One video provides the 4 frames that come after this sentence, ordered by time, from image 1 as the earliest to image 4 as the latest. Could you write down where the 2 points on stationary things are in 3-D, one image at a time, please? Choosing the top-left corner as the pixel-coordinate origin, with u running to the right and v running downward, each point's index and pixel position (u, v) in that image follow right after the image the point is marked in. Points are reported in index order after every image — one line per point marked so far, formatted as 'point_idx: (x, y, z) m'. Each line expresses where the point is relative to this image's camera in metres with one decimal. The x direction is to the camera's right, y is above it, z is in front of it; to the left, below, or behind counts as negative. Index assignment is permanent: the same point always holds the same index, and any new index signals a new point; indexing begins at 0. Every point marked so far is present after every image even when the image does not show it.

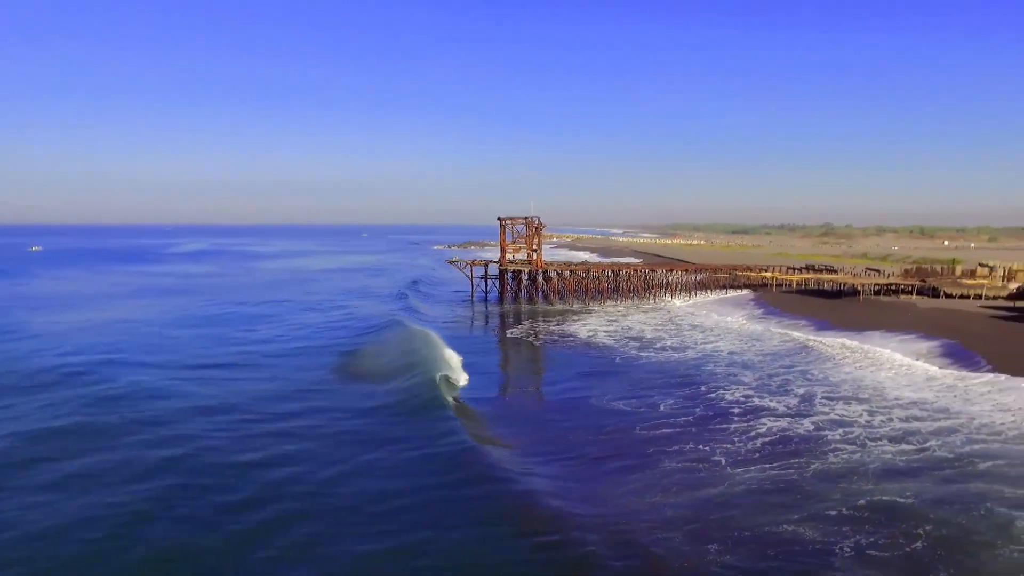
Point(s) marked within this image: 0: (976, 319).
0: (+13.0, -0.9, +18.6) m
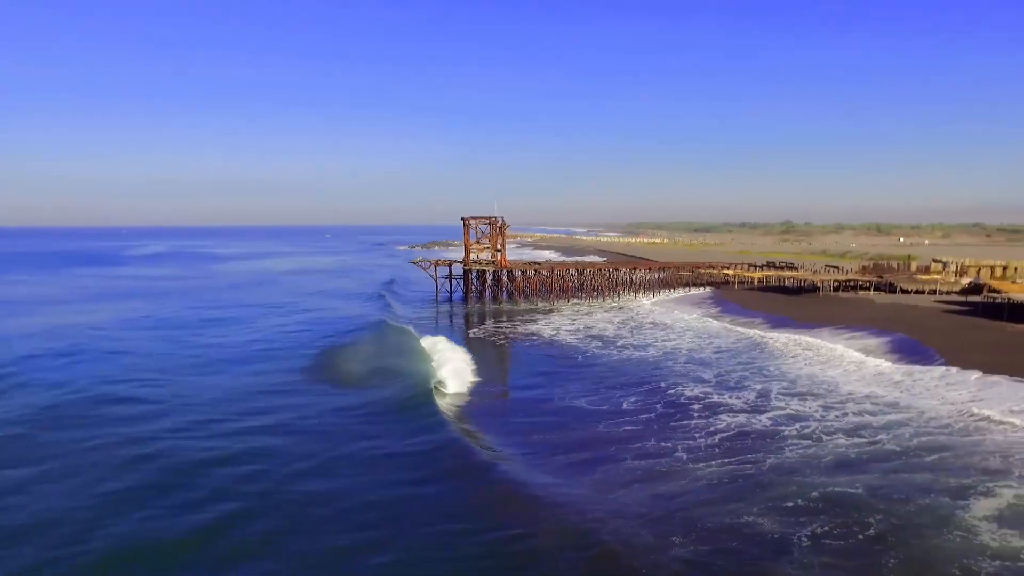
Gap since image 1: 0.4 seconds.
0: (+12.0, -0.7, +19.0) m
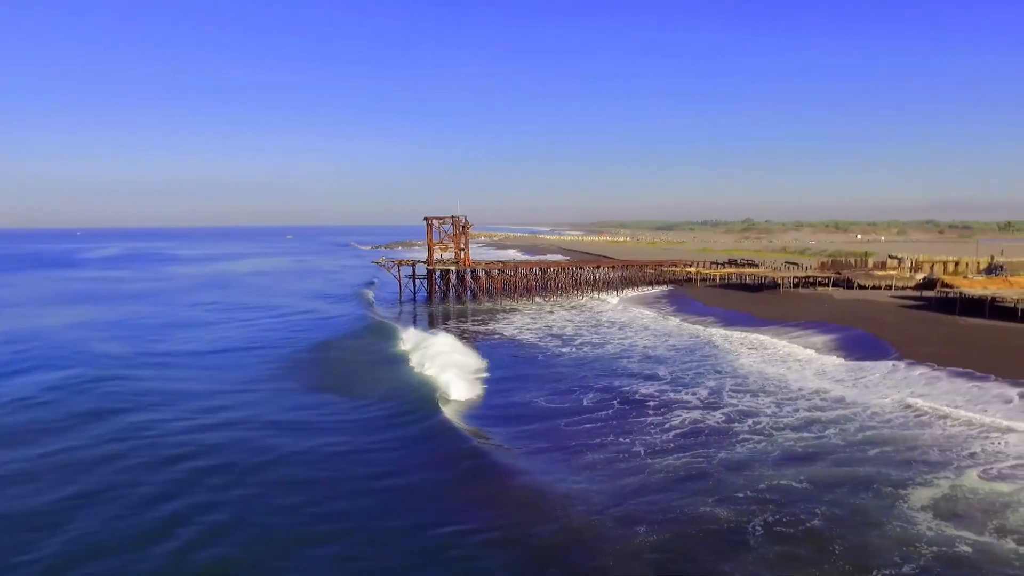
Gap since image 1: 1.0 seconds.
0: (+10.9, -0.6, +19.3) m
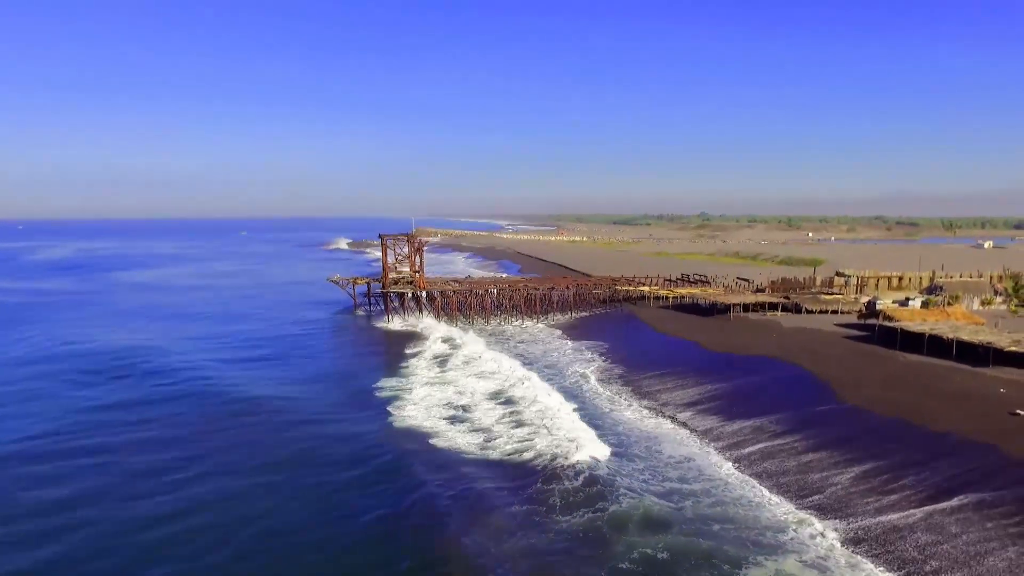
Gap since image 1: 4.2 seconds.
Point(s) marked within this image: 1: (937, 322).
0: (+9.6, -1.3, +19.6) m
1: (+12.5, -0.9, +19.1) m
